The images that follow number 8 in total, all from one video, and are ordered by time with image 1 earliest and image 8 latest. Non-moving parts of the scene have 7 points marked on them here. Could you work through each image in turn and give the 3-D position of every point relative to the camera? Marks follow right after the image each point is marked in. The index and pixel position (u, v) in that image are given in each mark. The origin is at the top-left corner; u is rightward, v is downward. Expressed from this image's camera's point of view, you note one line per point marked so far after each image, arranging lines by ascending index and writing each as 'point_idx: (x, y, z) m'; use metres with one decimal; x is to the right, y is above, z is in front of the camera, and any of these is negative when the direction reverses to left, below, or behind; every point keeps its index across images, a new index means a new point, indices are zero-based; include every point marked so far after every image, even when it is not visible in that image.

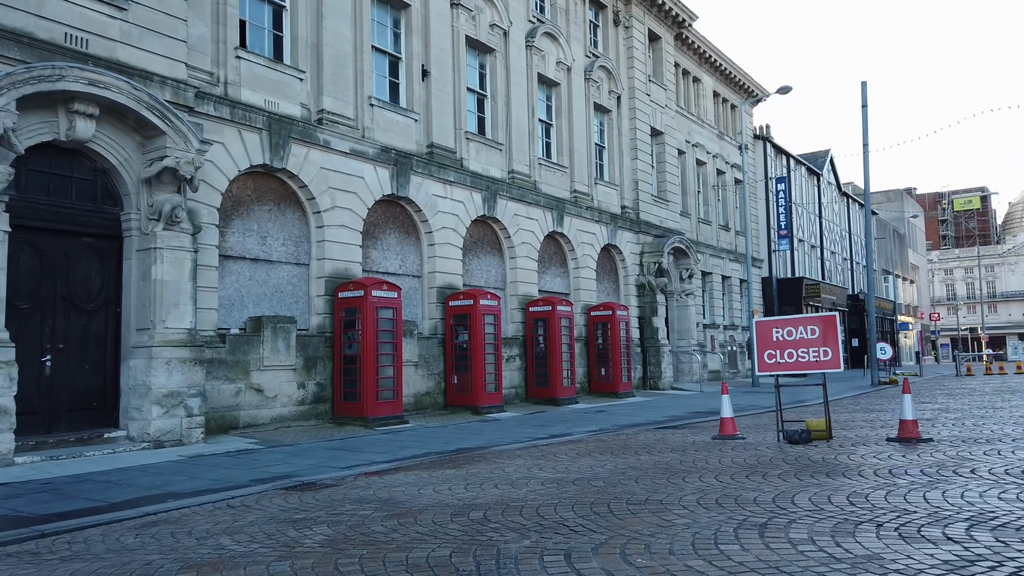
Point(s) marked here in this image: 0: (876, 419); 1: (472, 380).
0: (+6.9, -2.5, +14.1) m
1: (-1.0, -2.3, +18.4) m
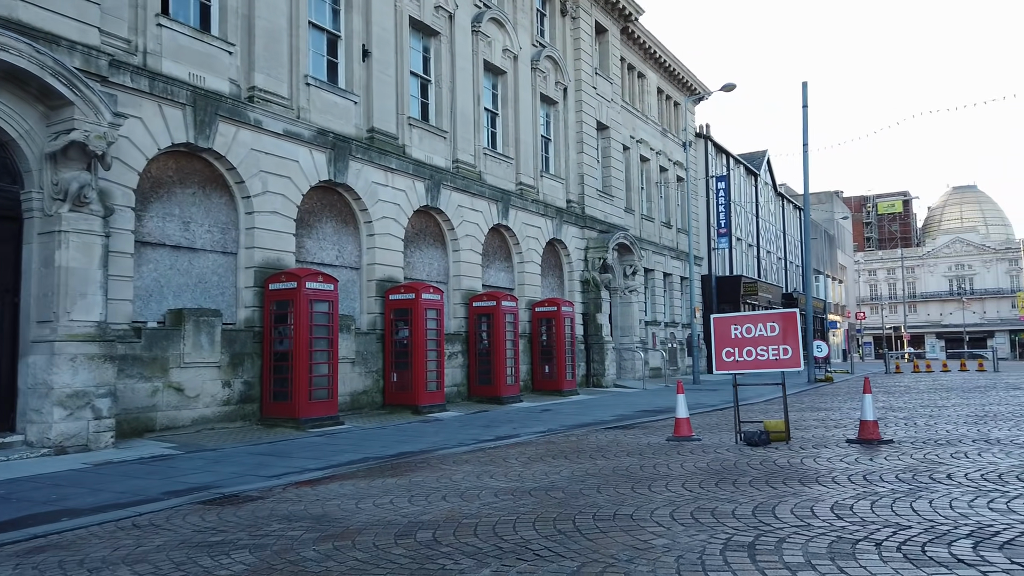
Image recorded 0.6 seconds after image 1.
0: (+5.9, -2.4, +13.9) m
1: (-2.3, -2.1, +17.4) m
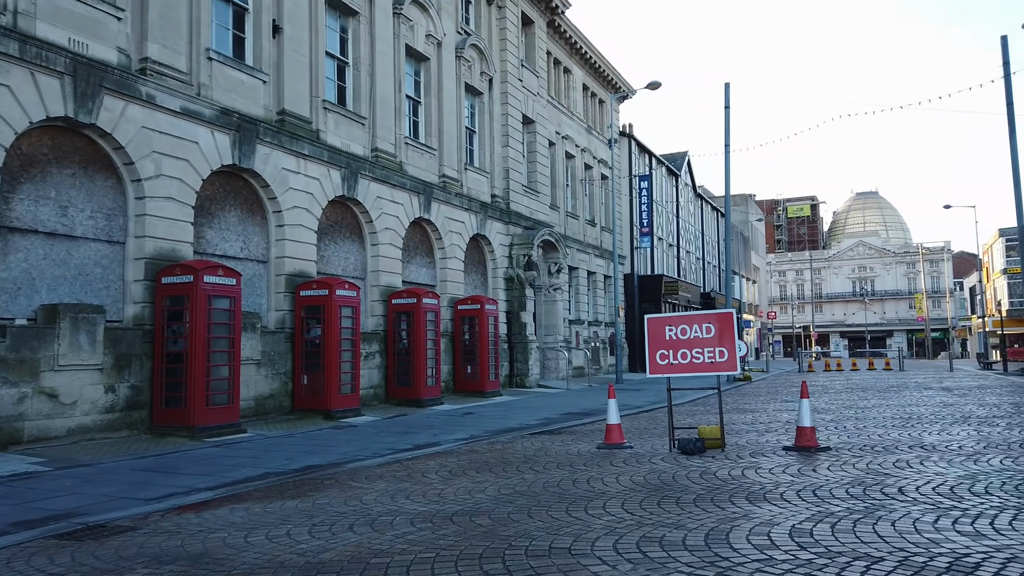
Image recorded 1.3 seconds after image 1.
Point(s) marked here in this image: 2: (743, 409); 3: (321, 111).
0: (+4.5, -2.4, +13.5) m
1: (-4.1, -2.0, +16.2) m
2: (+5.1, -2.7, +16.4) m
3: (-4.6, +4.3, +18.1) m
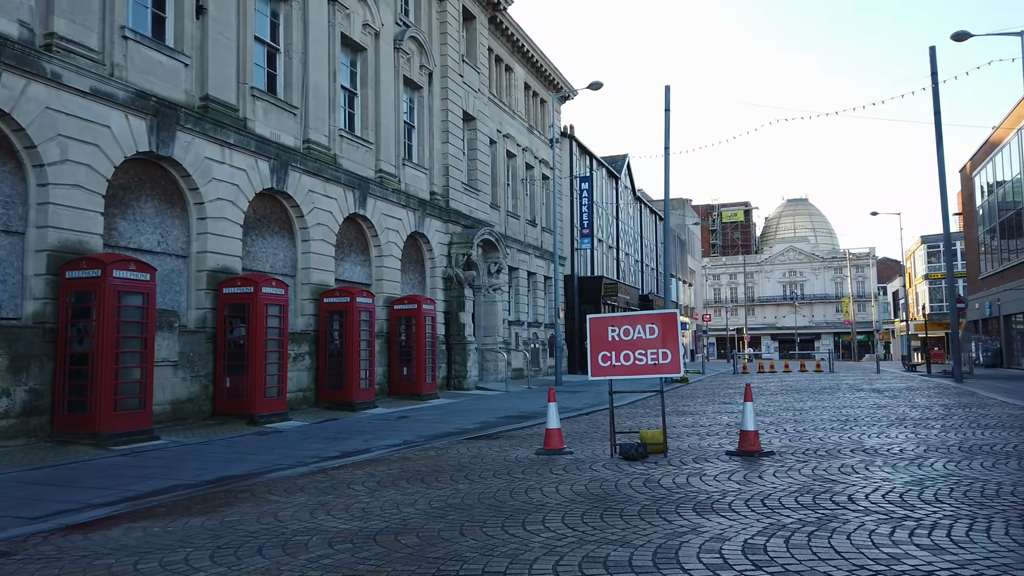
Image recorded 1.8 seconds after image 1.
0: (+3.3, -2.5, +13.3) m
1: (-5.4, -2.0, +15.3) m
2: (+3.7, -2.7, +16.2) m
3: (-6.1, +4.4, +17.2) m
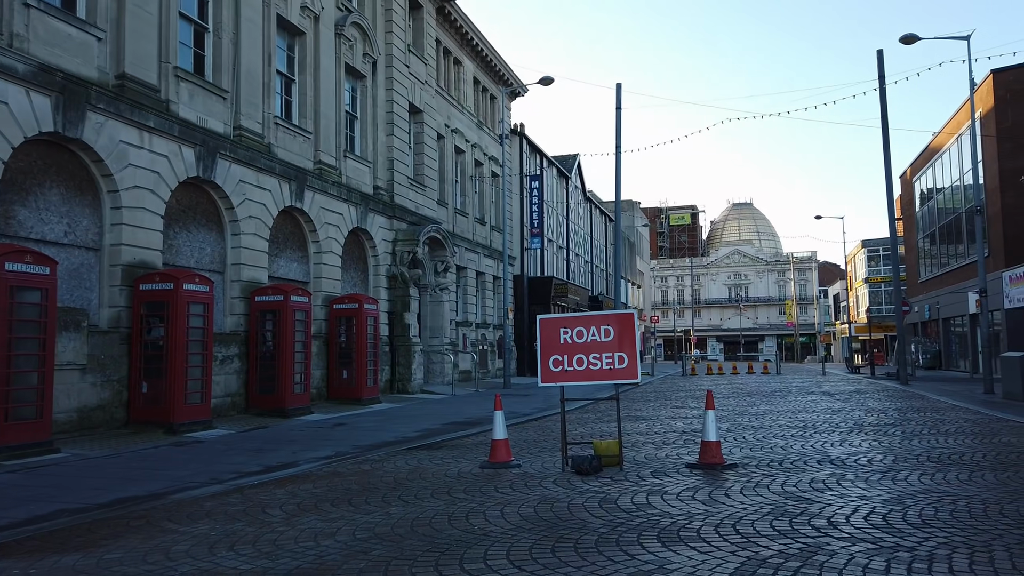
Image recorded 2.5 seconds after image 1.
0: (+2.4, -2.4, +12.6) m
1: (-6.4, -1.9, +14.0) m
2: (+2.6, -2.7, +15.5) m
3: (-7.2, +4.4, +15.8) m
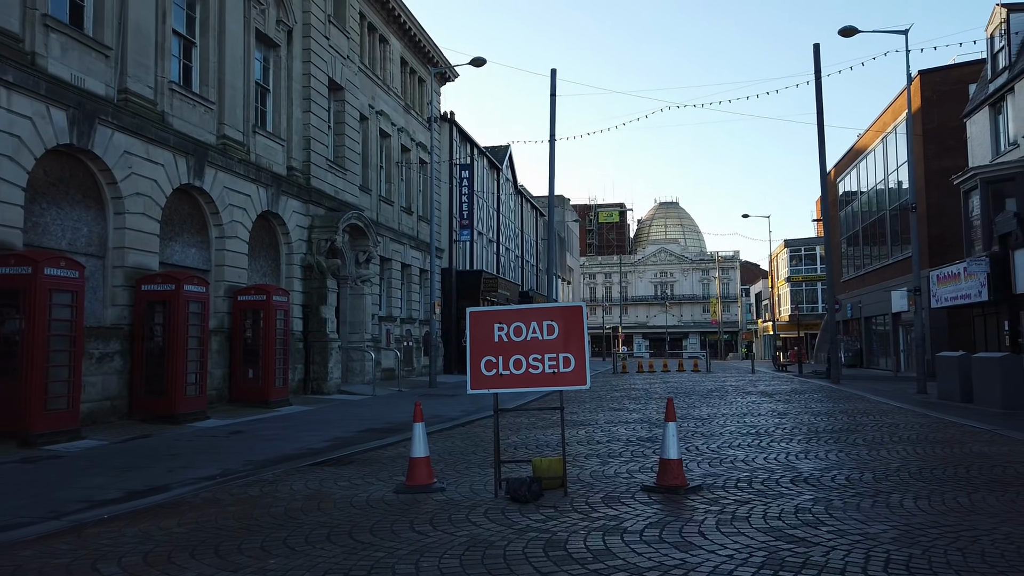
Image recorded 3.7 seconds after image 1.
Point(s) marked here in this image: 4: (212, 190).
0: (+1.3, -2.3, +11.1) m
1: (-7.7, -1.7, +11.7) m
2: (+1.2, -2.5, +14.1) m
3: (-8.5, +4.7, +13.4) m
4: (-7.3, +2.4, +18.1) m
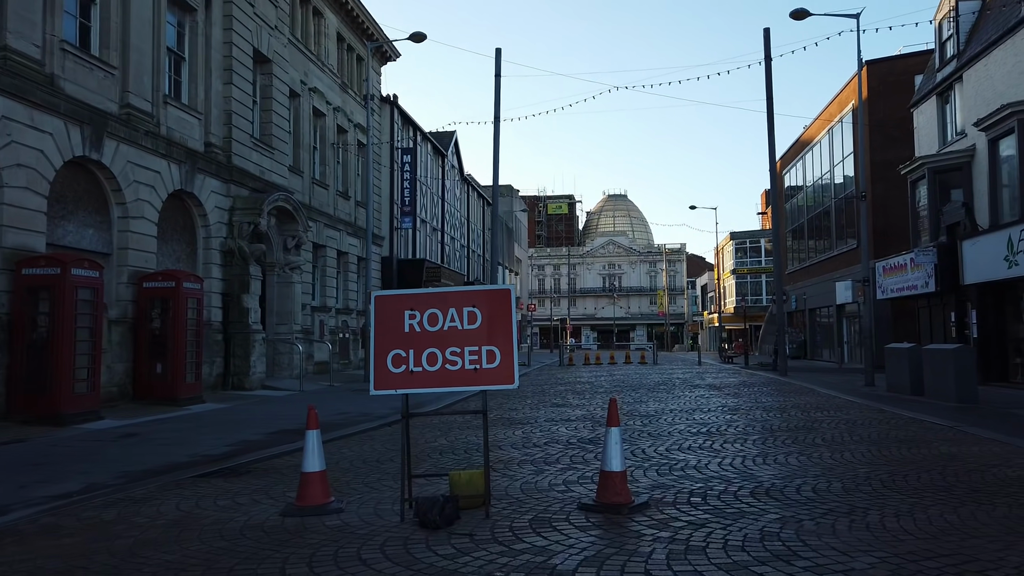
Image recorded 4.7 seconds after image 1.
0: (+0.3, -2.1, +9.9) m
1: (-8.7, -1.4, +9.9) m
2: (0.0, -2.3, +12.9) m
3: (-9.6, +5.0, +11.5) m
4: (-8.7, +2.7, +16.3) m
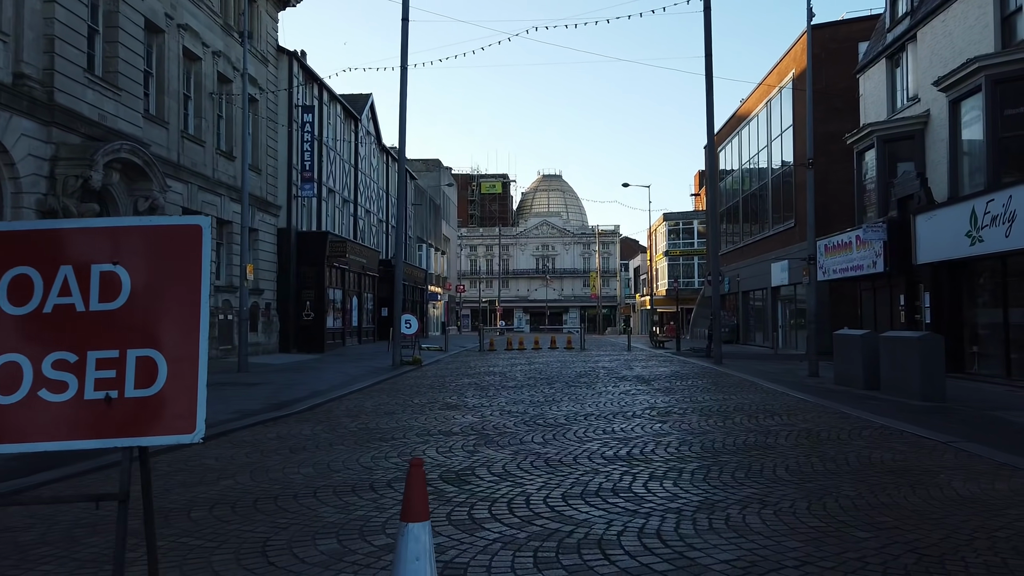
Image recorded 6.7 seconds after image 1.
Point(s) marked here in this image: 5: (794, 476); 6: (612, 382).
0: (-1.3, -1.8, +6.6) m
1: (-10.2, -1.0, +5.8) m
2: (-1.8, -1.9, +9.5) m
3: (-11.2, +5.4, +7.1) m
4: (-10.7, +3.3, +12.0) m
5: (+2.6, -1.8, +7.0) m
6: (+2.4, -2.2, +17.5) m
